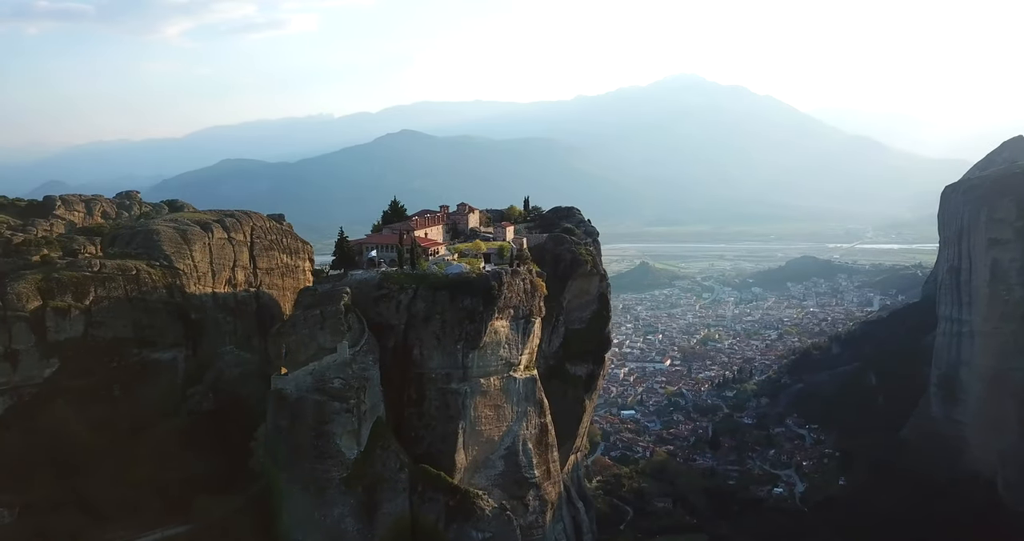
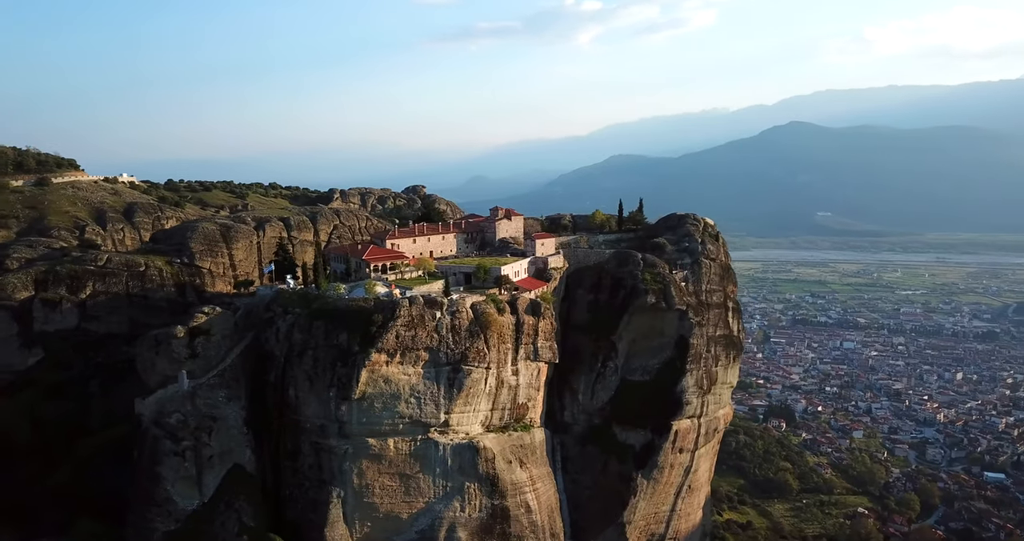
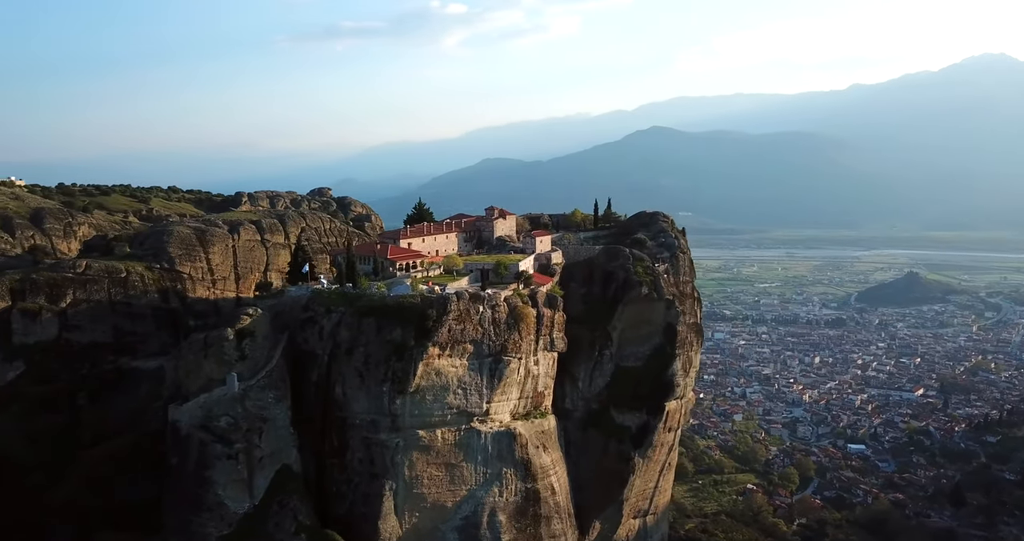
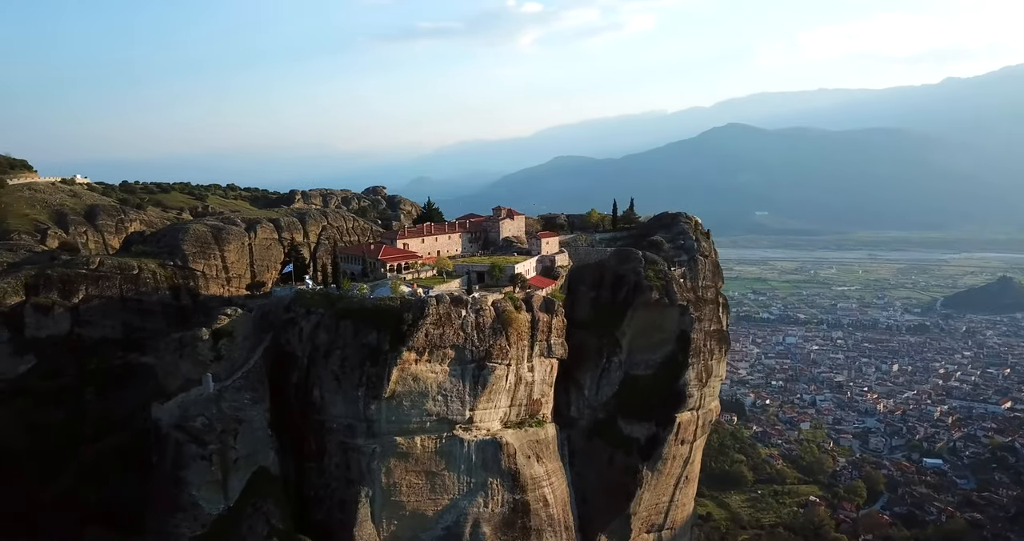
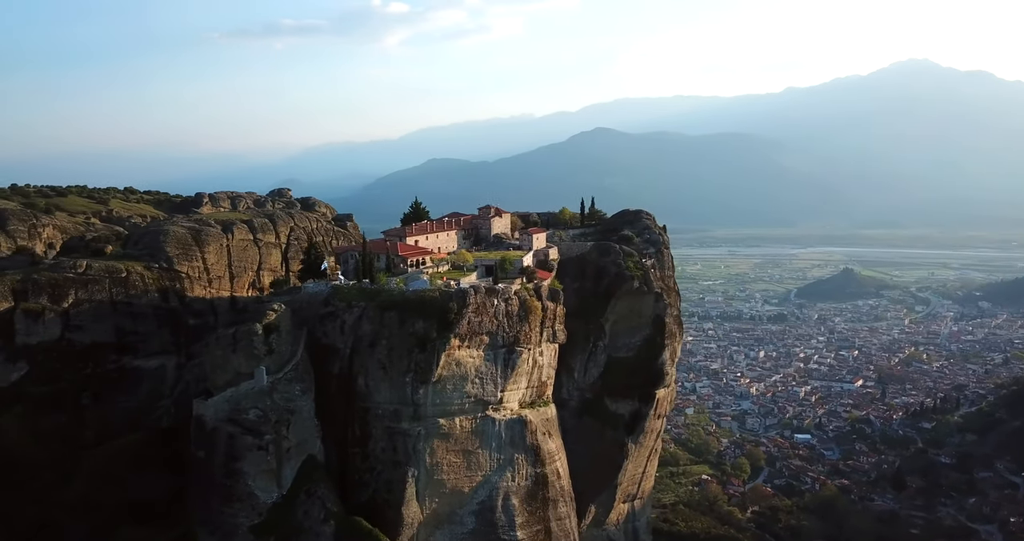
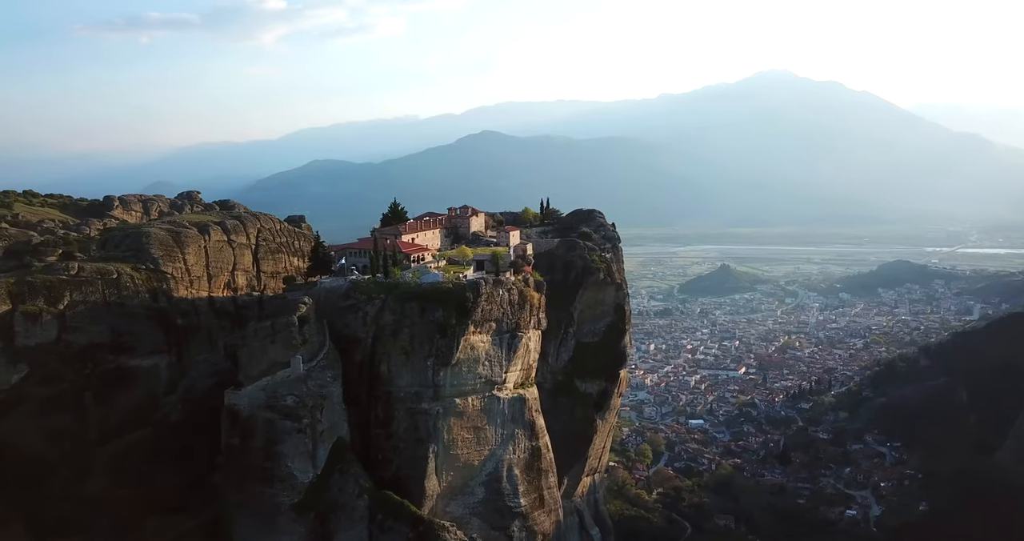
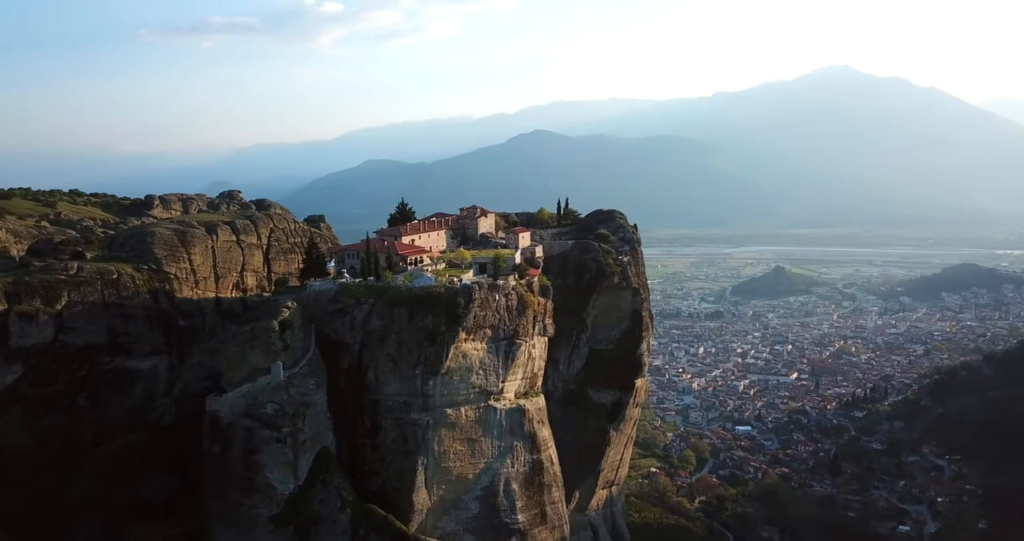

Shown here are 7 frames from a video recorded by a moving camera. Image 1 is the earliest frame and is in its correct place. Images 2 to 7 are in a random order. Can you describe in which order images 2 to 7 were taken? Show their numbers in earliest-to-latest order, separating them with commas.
6, 7, 5, 3, 4, 2
